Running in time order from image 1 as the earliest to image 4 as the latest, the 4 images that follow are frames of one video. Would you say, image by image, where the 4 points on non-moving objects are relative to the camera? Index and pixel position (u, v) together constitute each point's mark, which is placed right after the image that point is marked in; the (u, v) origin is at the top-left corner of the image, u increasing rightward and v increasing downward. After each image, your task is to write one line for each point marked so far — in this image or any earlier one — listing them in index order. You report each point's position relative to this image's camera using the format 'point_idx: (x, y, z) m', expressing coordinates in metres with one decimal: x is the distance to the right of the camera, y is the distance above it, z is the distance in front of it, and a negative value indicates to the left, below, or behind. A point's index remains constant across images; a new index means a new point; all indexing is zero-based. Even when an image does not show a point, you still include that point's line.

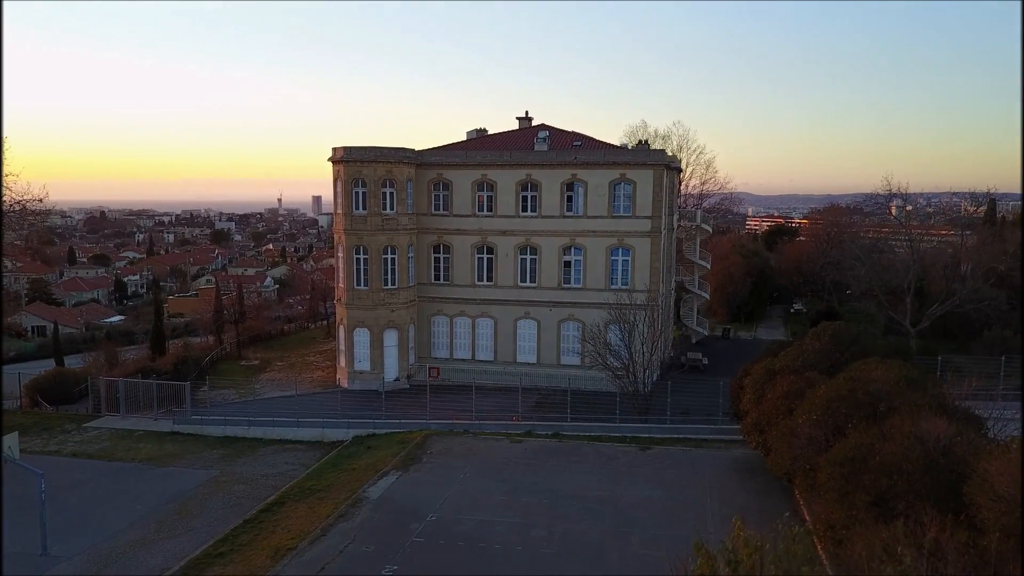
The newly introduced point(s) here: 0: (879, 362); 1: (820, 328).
0: (+7.2, -1.4, +12.9) m
1: (+7.1, -1.0, +15.3) m
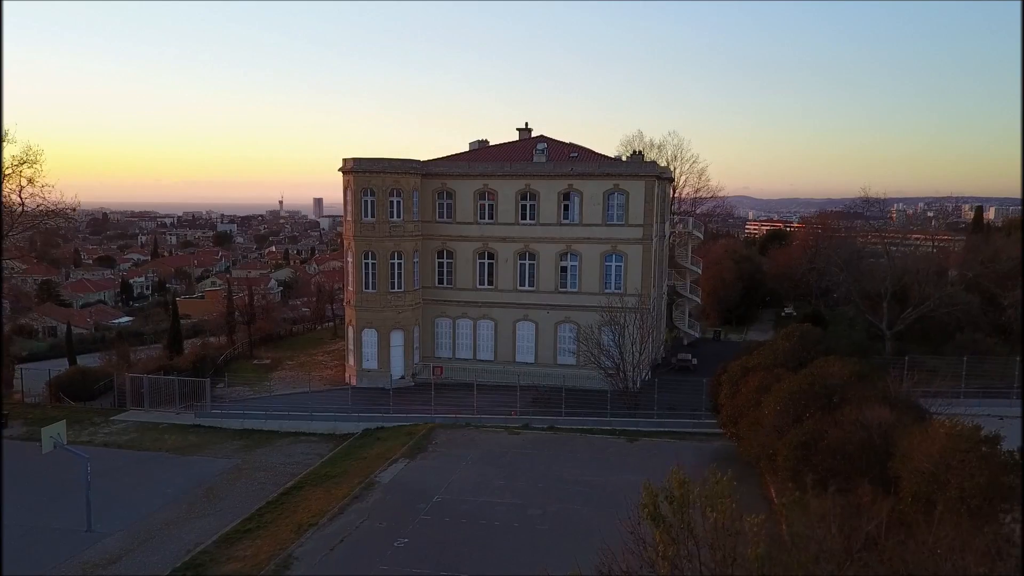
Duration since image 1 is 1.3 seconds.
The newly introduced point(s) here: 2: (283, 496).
0: (+7.1, -1.6, +14.5) m
1: (+7.1, -1.1, +16.9) m
2: (-5.8, -5.3, +16.8) m
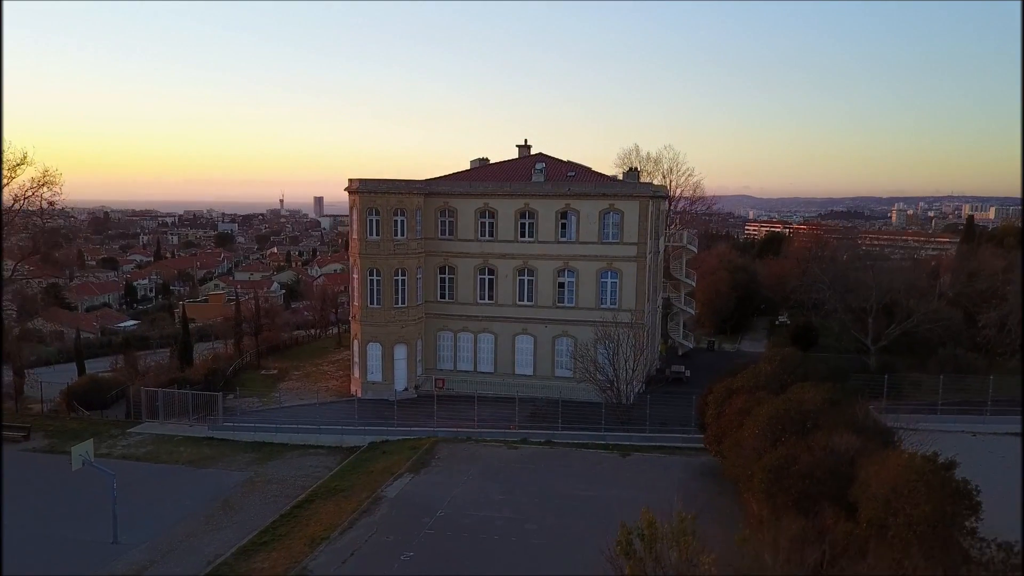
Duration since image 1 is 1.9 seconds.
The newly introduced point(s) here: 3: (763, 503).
0: (+7.1, -2.3, +15.6) m
1: (+7.1, -1.8, +18.0) m
2: (-5.9, -6.0, +17.9) m
3: (+4.9, -4.2, +12.9) m
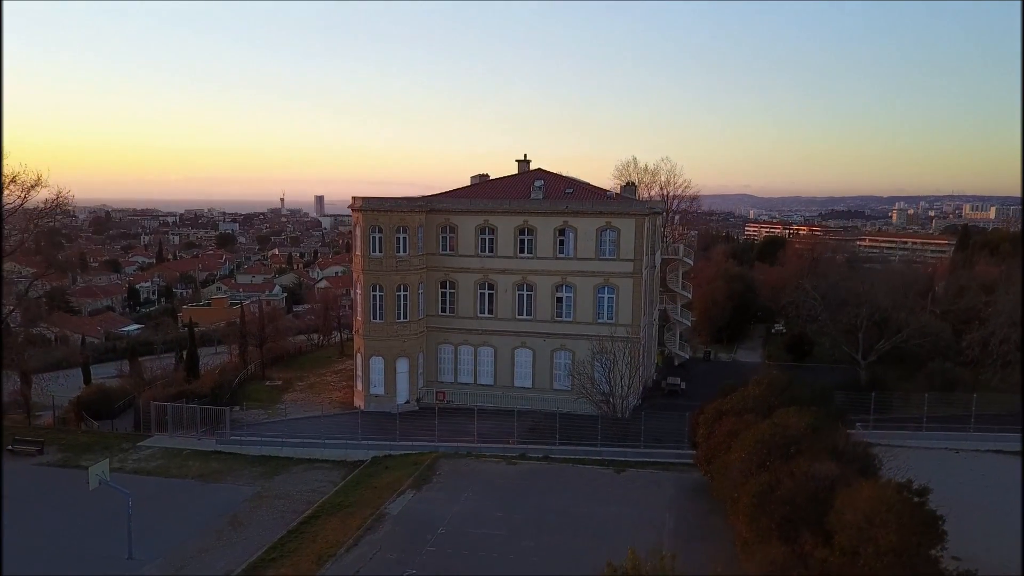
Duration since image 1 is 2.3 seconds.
0: (+7.1, -3.0, +16.3) m
1: (+7.0, -2.5, +18.7) m
2: (-5.9, -6.7, +18.6) m
3: (+4.8, -4.9, +13.6) m
